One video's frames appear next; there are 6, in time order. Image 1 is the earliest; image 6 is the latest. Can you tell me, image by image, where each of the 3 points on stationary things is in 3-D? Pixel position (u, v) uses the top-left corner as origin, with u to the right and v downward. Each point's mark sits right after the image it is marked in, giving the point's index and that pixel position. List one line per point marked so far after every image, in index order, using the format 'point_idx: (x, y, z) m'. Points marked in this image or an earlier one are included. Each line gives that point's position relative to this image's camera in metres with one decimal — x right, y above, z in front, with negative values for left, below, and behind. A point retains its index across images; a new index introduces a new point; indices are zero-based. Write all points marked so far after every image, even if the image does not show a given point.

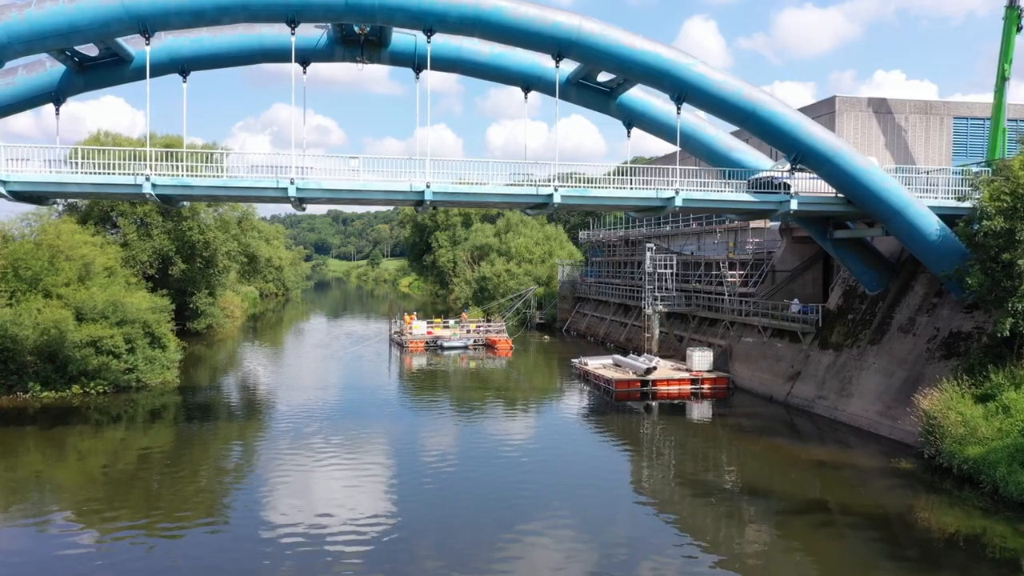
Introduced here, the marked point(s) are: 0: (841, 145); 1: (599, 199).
0: (+4.1, +1.8, +19.2) m
1: (+1.1, +1.1, +19.9) m
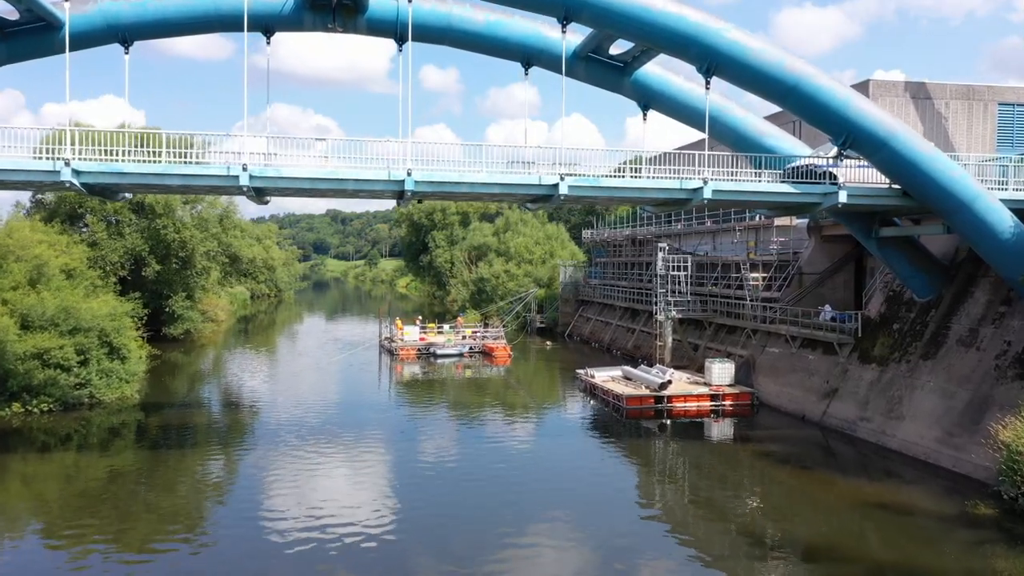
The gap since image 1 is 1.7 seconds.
0: (+4.0, +1.7, +16.3) m
1: (+1.1, +1.1, +17.0) m
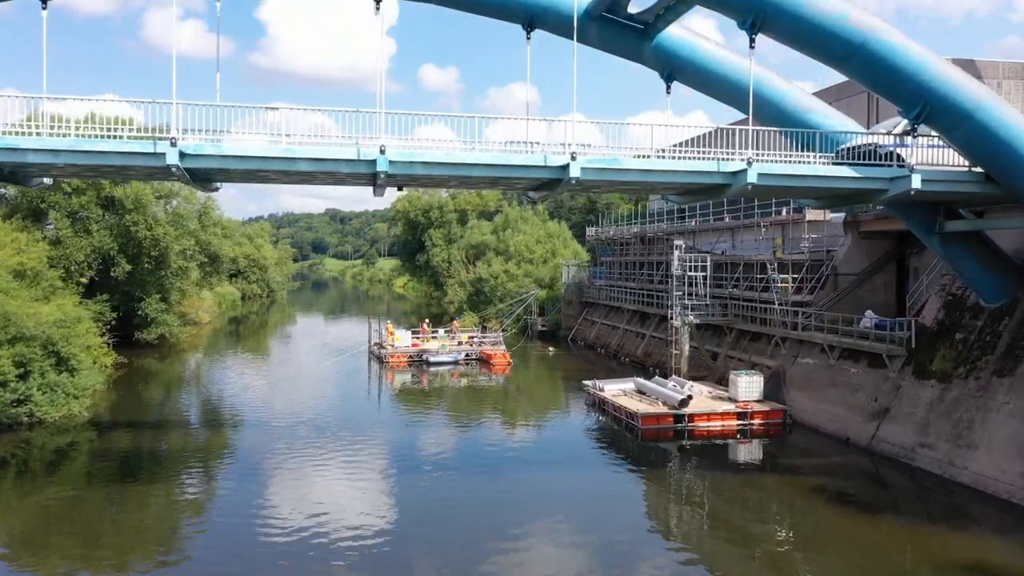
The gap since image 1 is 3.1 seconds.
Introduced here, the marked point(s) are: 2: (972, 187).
0: (+4.0, +1.7, +13.3) m
1: (+1.1, +1.0, +14.0) m
2: (+4.3, +0.9, +14.4) m
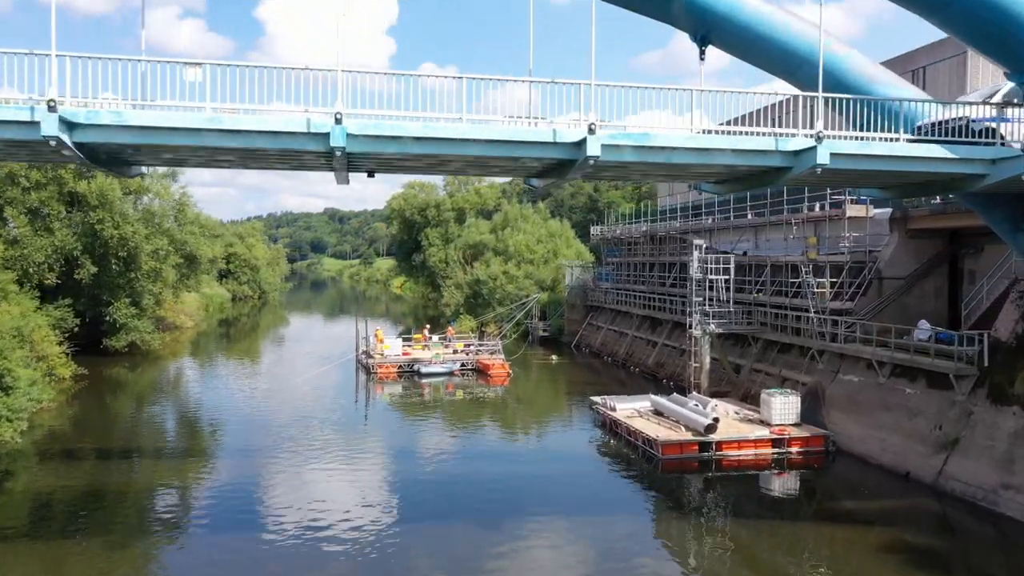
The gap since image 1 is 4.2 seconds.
0: (+4.0, +1.6, +10.4) m
1: (+1.1, +0.9, +11.1) m
2: (+4.3, +0.8, +11.5) m
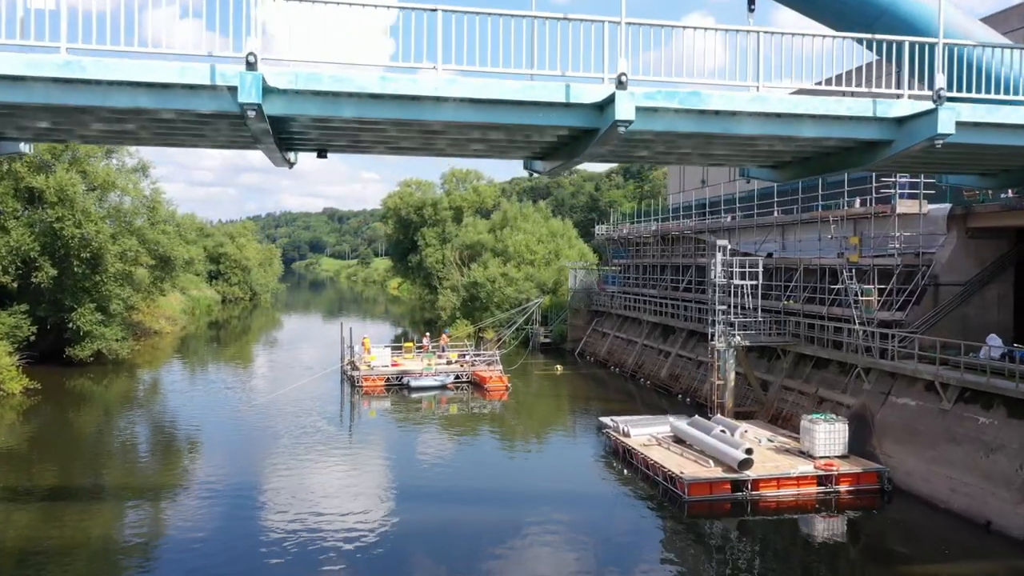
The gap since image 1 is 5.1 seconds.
0: (+4.0, +1.5, +7.6) m
1: (+1.1, +0.8, +8.2) m
2: (+4.2, +0.8, +8.7) m
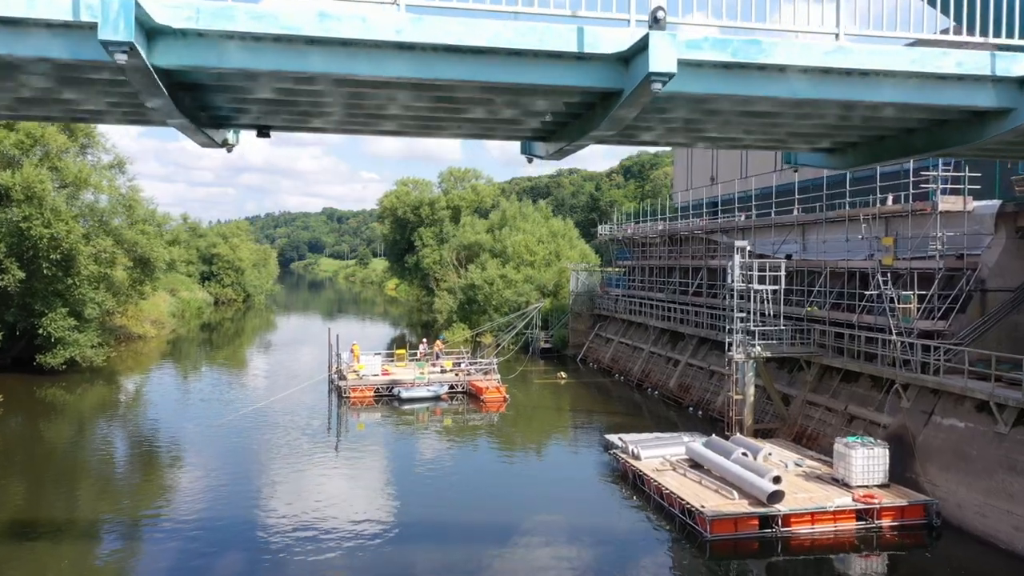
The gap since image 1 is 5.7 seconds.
0: (+4.0, +1.4, +5.7) m
1: (+1.0, +0.8, +6.3) m
2: (+4.2, +0.7, +6.8) m
